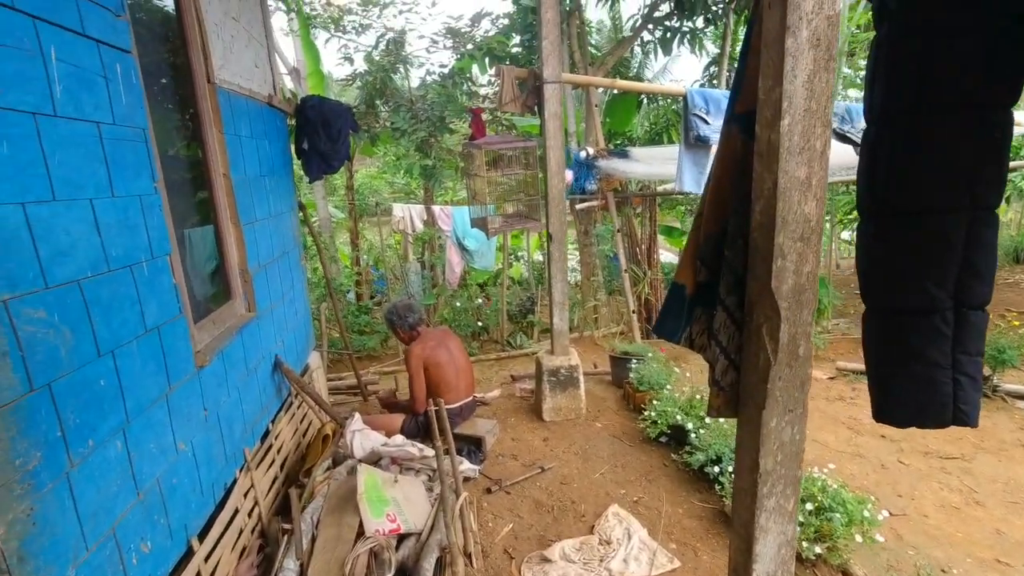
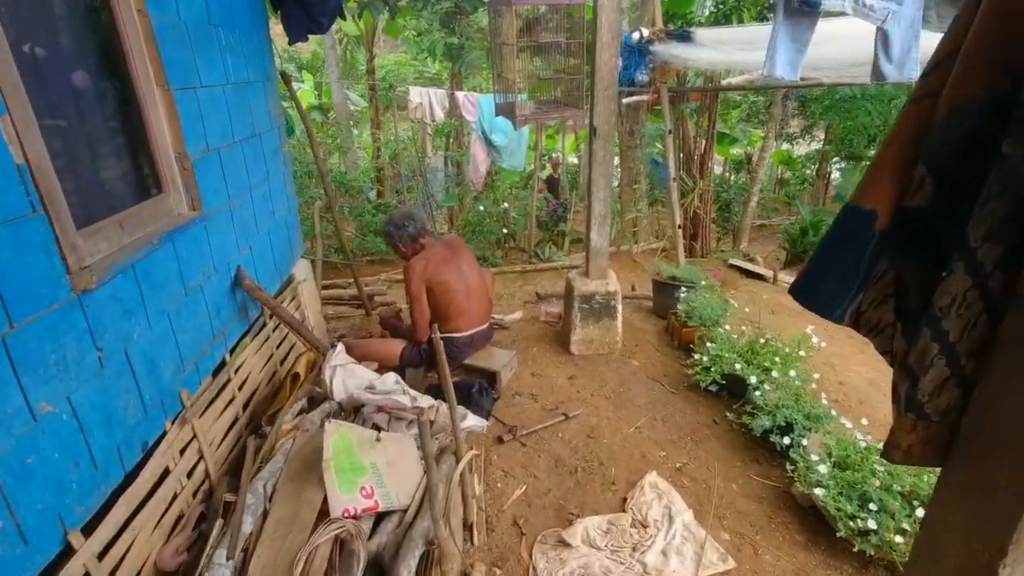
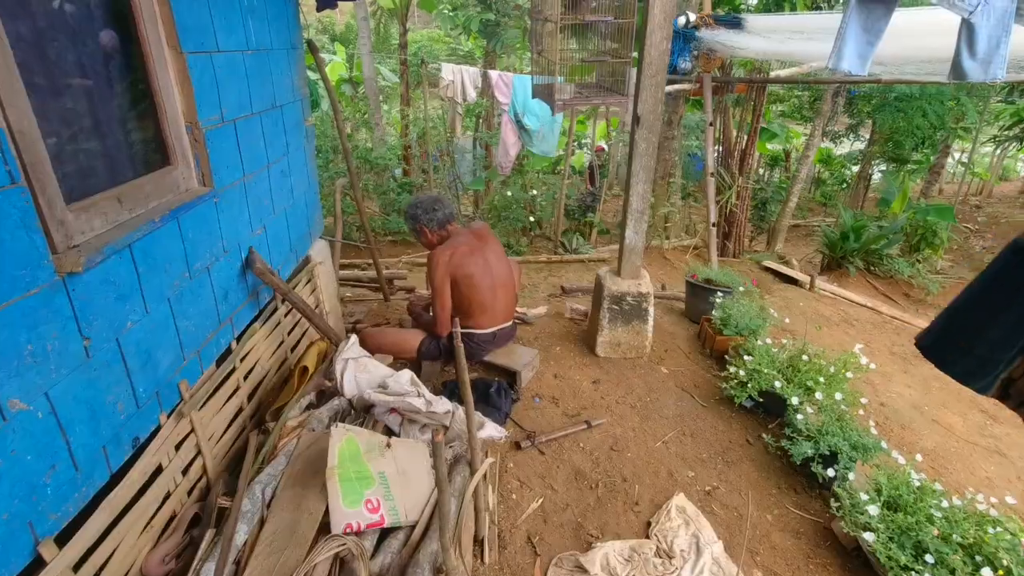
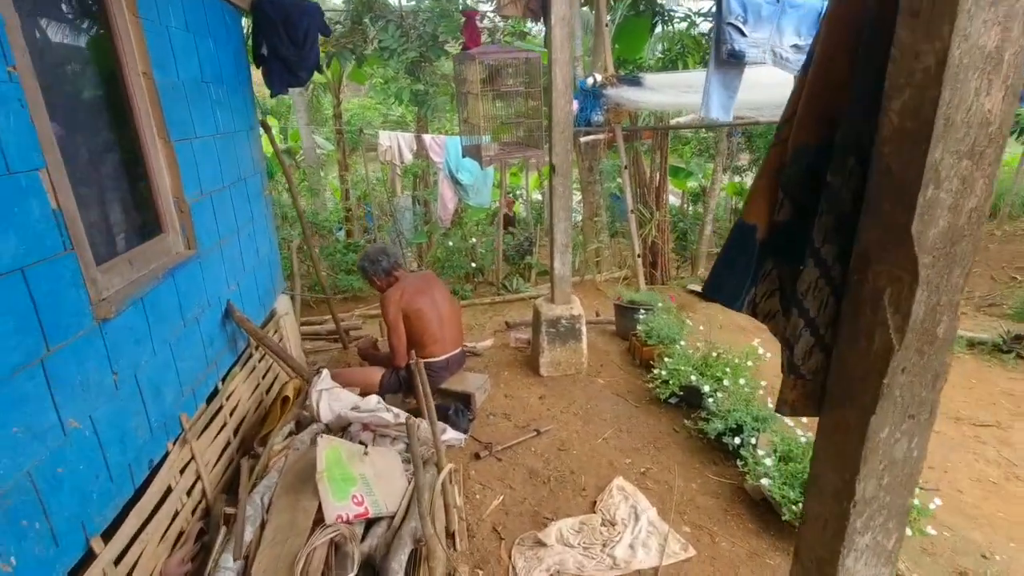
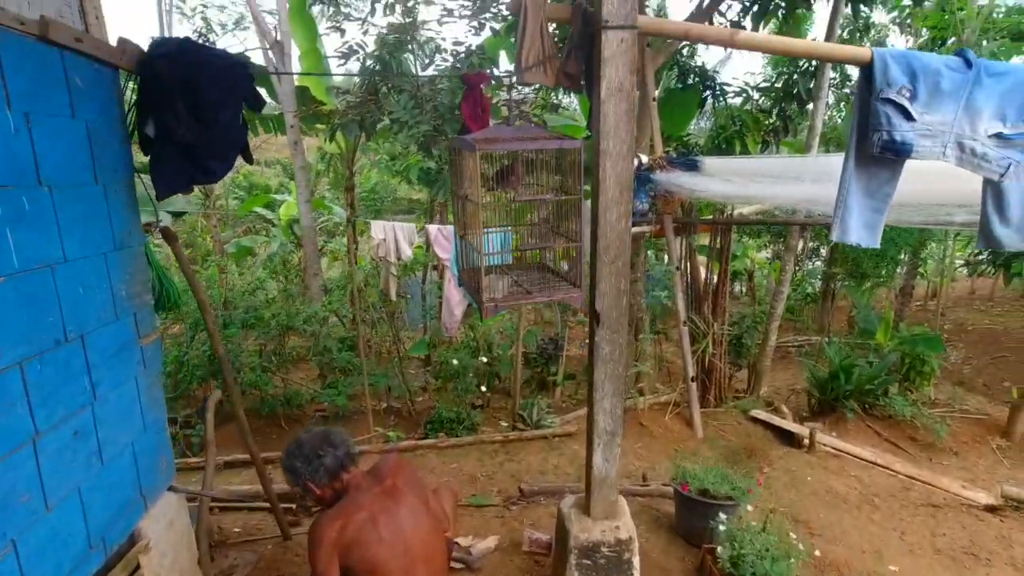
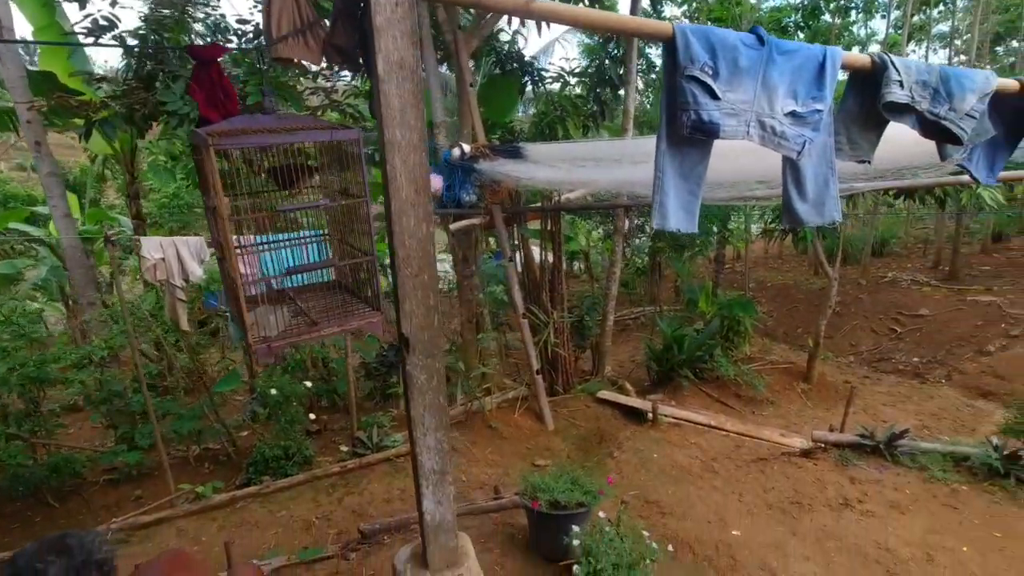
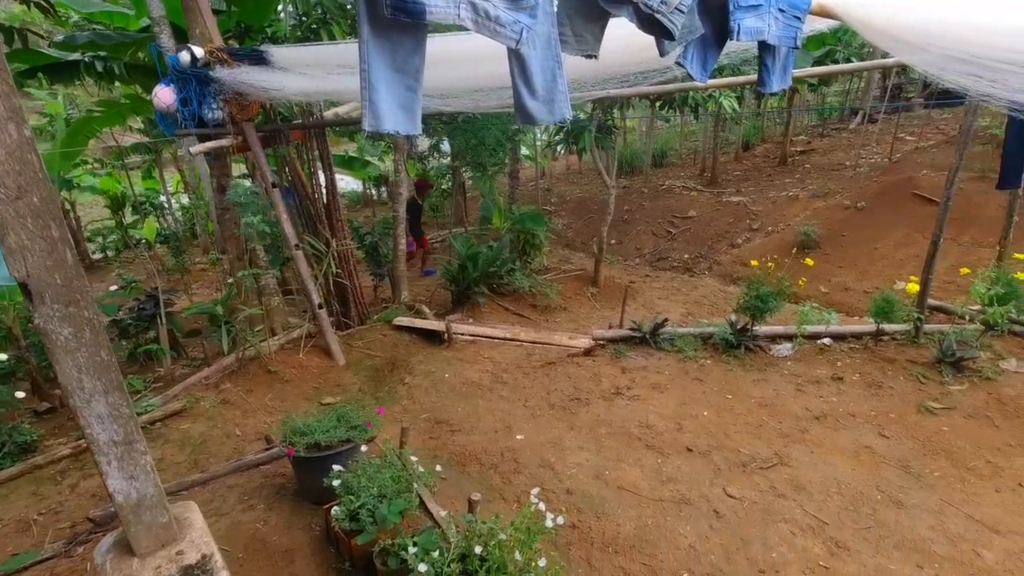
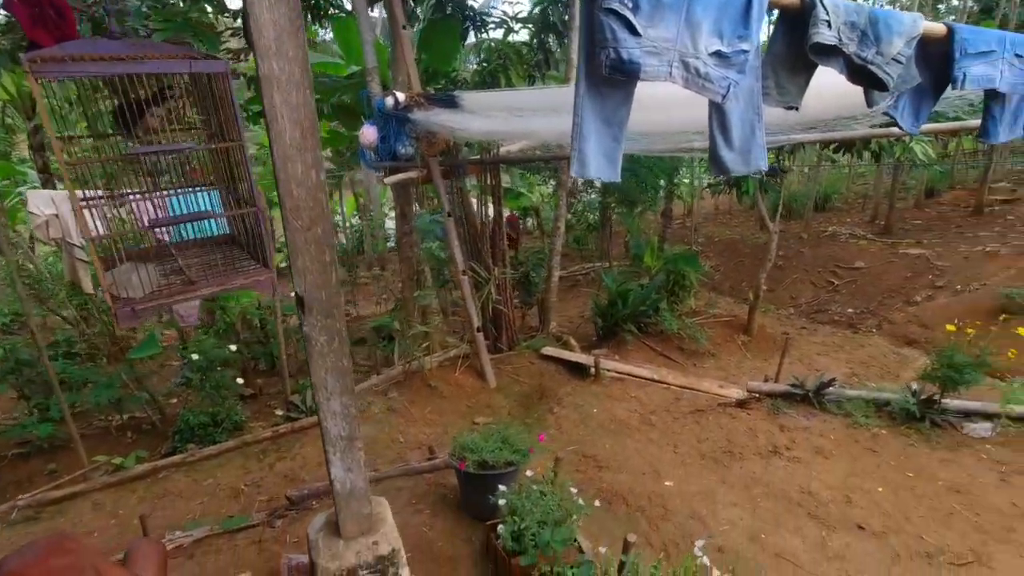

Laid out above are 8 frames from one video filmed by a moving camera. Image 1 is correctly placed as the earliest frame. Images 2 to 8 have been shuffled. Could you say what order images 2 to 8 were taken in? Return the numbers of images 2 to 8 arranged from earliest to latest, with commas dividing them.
4, 2, 3, 5, 6, 8, 7
